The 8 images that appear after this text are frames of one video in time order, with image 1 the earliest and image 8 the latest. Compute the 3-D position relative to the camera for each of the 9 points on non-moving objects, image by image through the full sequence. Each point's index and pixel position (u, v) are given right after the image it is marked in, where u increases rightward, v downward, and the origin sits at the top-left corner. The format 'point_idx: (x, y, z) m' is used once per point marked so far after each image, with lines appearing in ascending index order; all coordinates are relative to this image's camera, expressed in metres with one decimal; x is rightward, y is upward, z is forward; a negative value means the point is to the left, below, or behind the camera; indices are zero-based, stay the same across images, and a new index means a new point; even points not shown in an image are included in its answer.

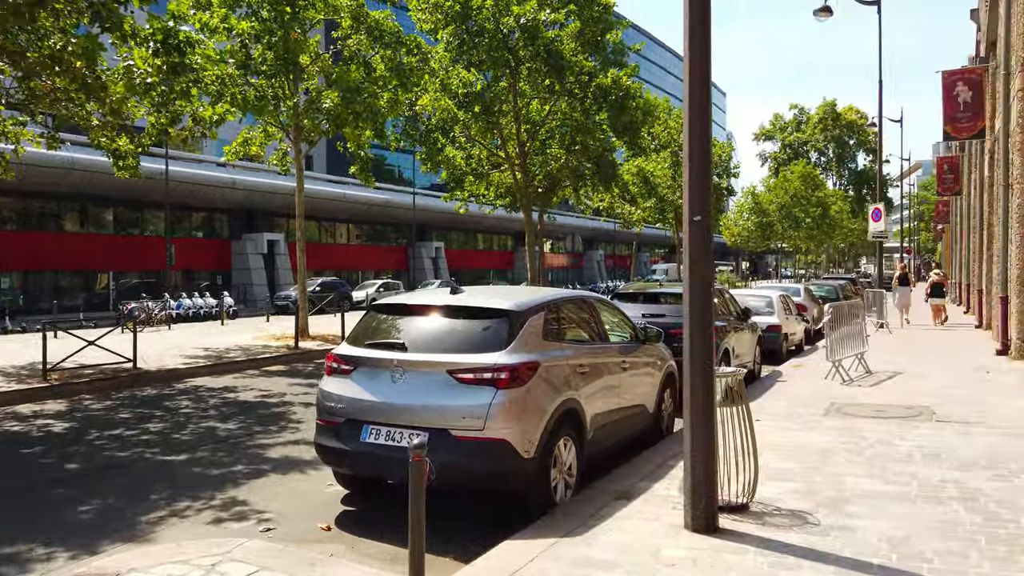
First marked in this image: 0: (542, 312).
0: (+0.3, -0.2, +6.4) m
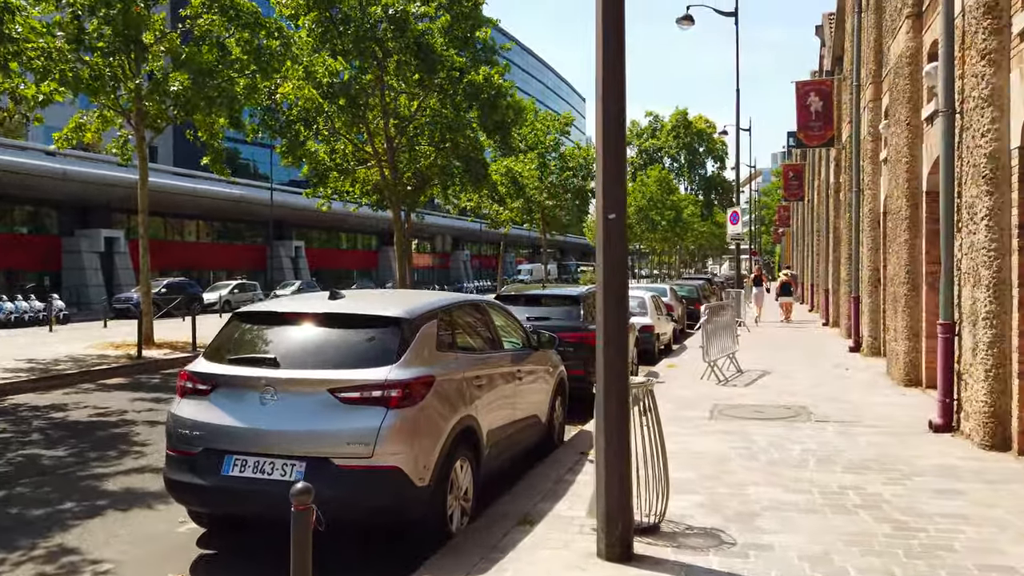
0: (-0.6, -0.2, +5.7) m
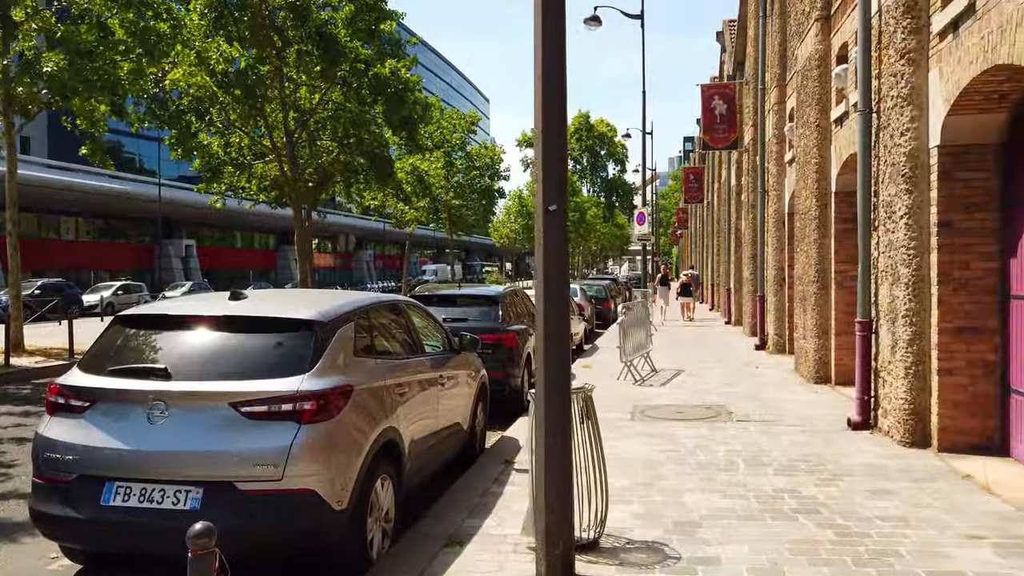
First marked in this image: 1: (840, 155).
0: (-1.1, -0.2, +5.2) m
1: (+4.6, +1.9, +10.8) m
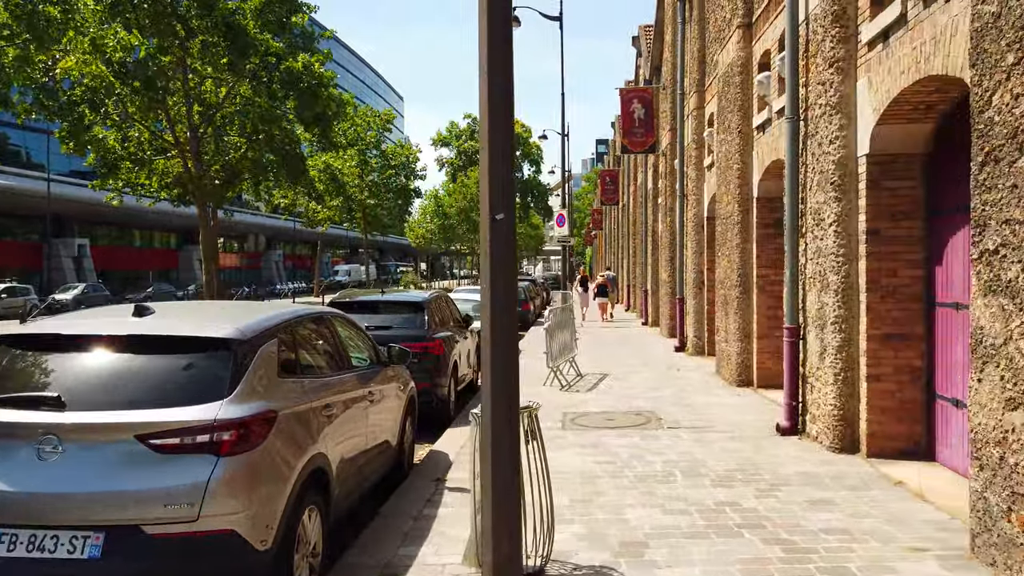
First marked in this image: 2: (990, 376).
0: (-1.5, -0.3, +4.7) m
1: (+3.5, +1.8, +11.0) m
2: (+2.8, -0.5, +4.5) m
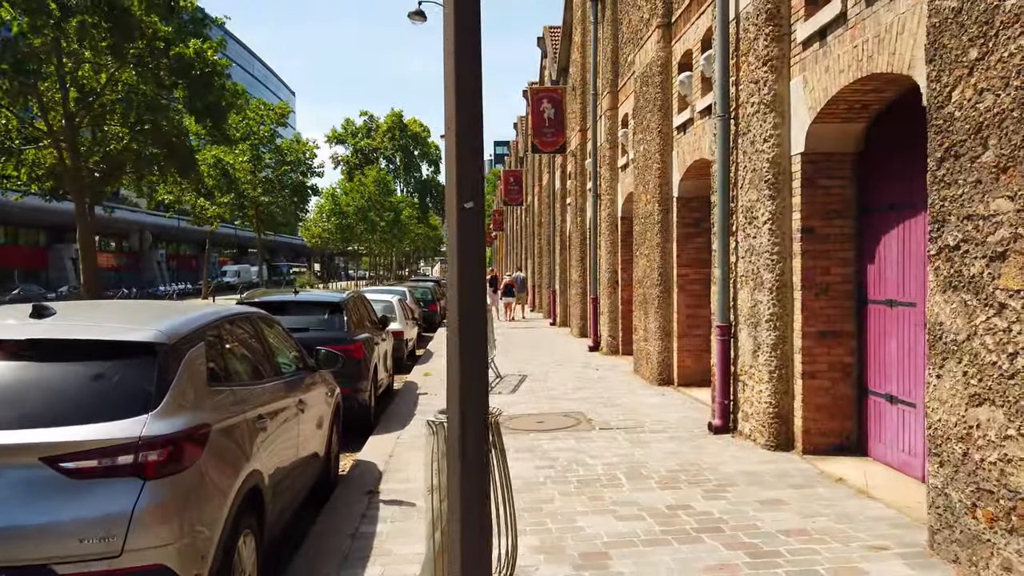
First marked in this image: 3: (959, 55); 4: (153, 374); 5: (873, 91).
0: (-1.7, -0.3, +4.1) m
1: (+2.4, +1.8, +11.0) m
2: (+2.5, -0.5, +4.5) m
3: (+2.5, +1.3, +4.4) m
4: (-1.7, -0.4, +3.7) m
5: (+3.0, +1.6, +6.3) m
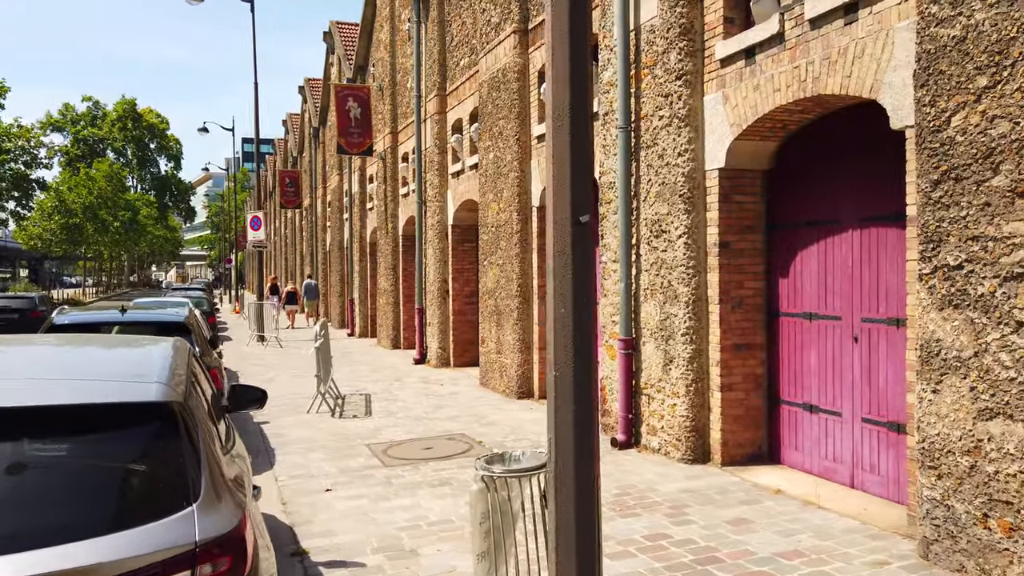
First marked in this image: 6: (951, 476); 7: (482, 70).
0: (-1.2, -0.4, +3.0) m
1: (+0.5, +1.6, +10.8) m
2: (+2.6, -0.6, +4.6) m
3: (+2.7, +1.2, +4.6) m
4: (-1.1, -0.5, +2.5) m
5: (+2.4, +1.5, +6.5) m
6: (+2.6, -1.1, +4.6) m
7: (-0.5, +3.6, +12.8) m
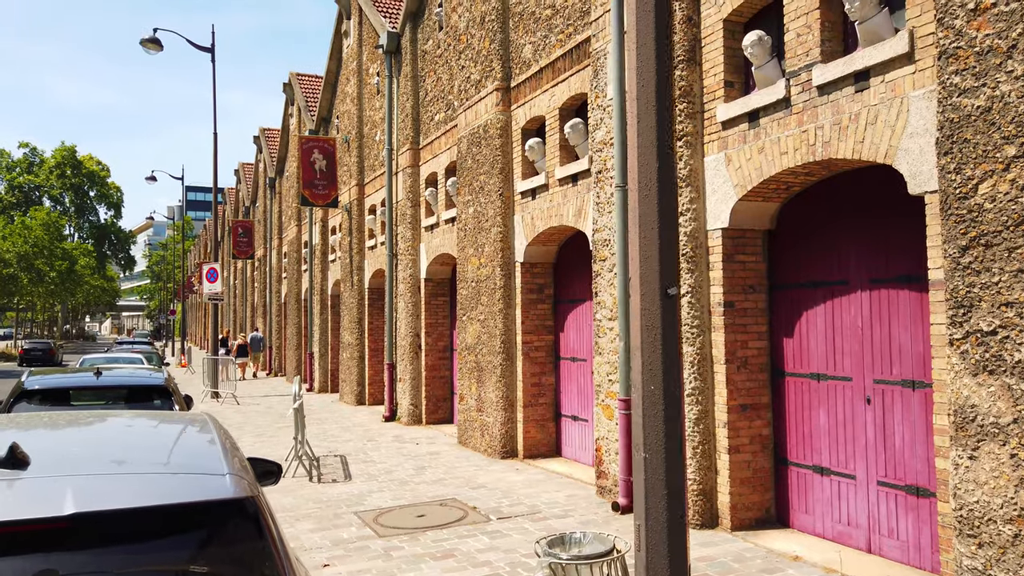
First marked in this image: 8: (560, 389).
0: (-0.9, -0.7, +2.7) m
1: (+0.3, +0.9, +10.8) m
2: (+2.9, -1.0, +4.6) m
3: (+2.9, +0.8, +4.7) m
4: (-0.8, -0.8, +2.2) m
5: (+2.5, +1.0, +6.6) m
6: (+2.9, -1.5, +4.6) m
7: (-0.8, +2.7, +12.8) m
8: (+0.7, -1.5, +11.1) m
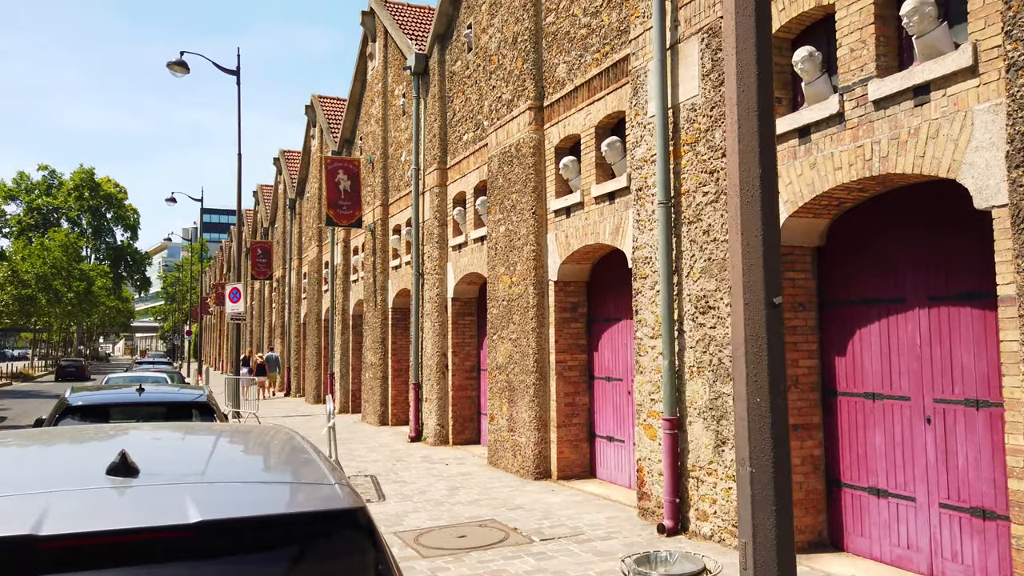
0: (-0.6, -0.7, +2.6) m
1: (+0.8, +0.6, +10.7) m
2: (+3.2, -1.1, +4.5) m
3: (+3.3, +0.7, +4.6) m
4: (-0.4, -0.8, +2.2) m
5: (+2.9, +0.8, +6.5) m
6: (+3.2, -1.6, +4.4) m
7: (-0.3, +2.4, +12.8) m
8: (+1.2, -1.7, +11.0) m
